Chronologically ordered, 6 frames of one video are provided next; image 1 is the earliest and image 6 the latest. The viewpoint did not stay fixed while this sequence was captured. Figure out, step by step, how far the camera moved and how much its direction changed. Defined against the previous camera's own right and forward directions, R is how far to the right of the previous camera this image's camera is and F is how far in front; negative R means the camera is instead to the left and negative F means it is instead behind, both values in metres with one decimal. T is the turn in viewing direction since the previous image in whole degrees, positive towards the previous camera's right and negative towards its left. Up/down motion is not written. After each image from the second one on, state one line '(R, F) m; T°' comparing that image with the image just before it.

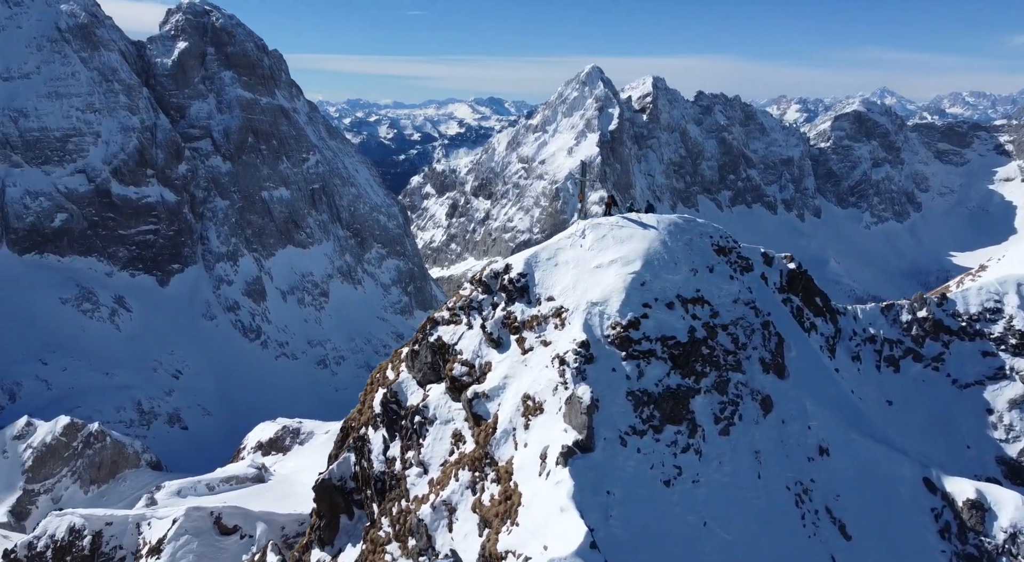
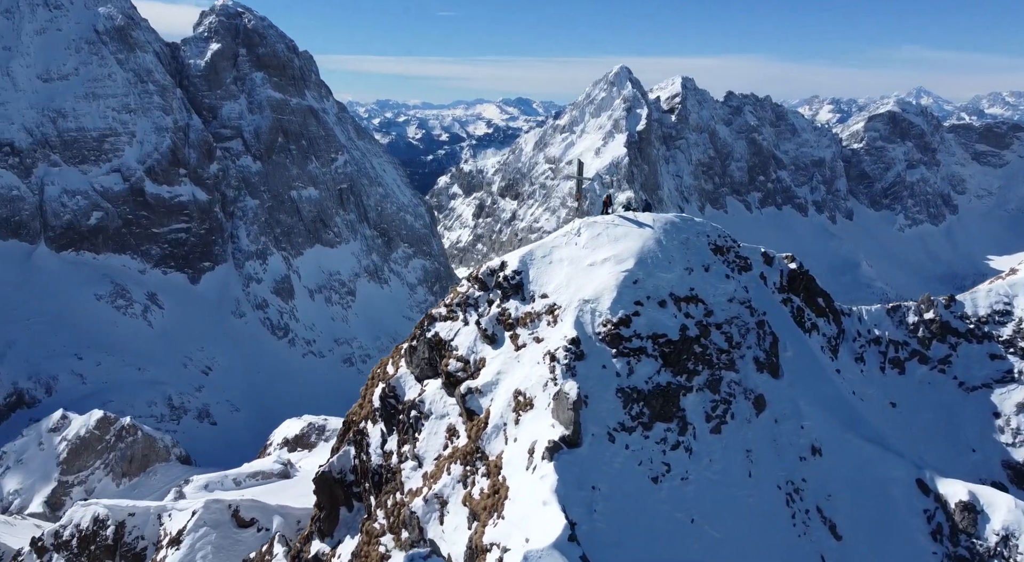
(+1.7, -0.5) m; -2°
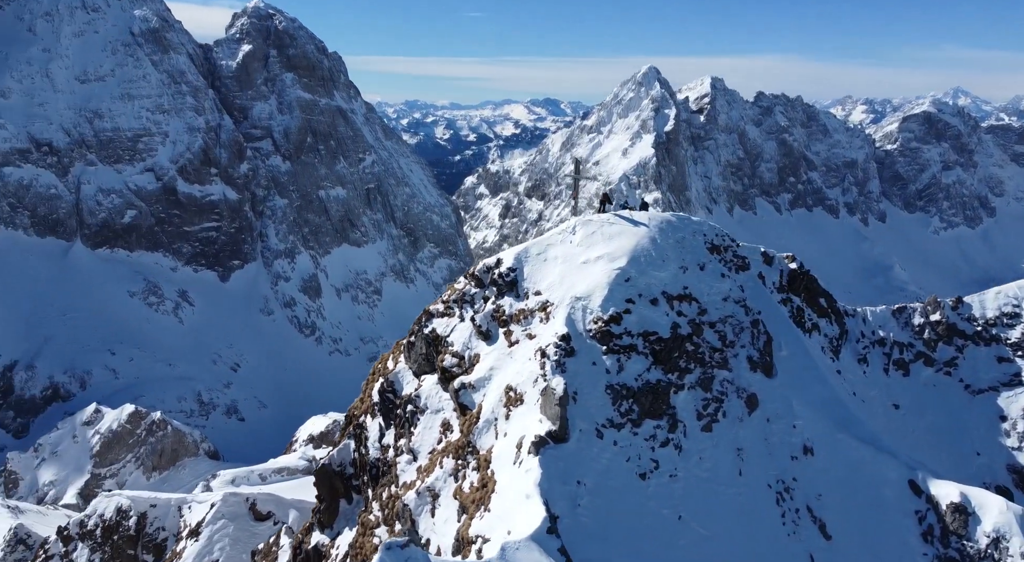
(+1.7, -0.5) m; -2°
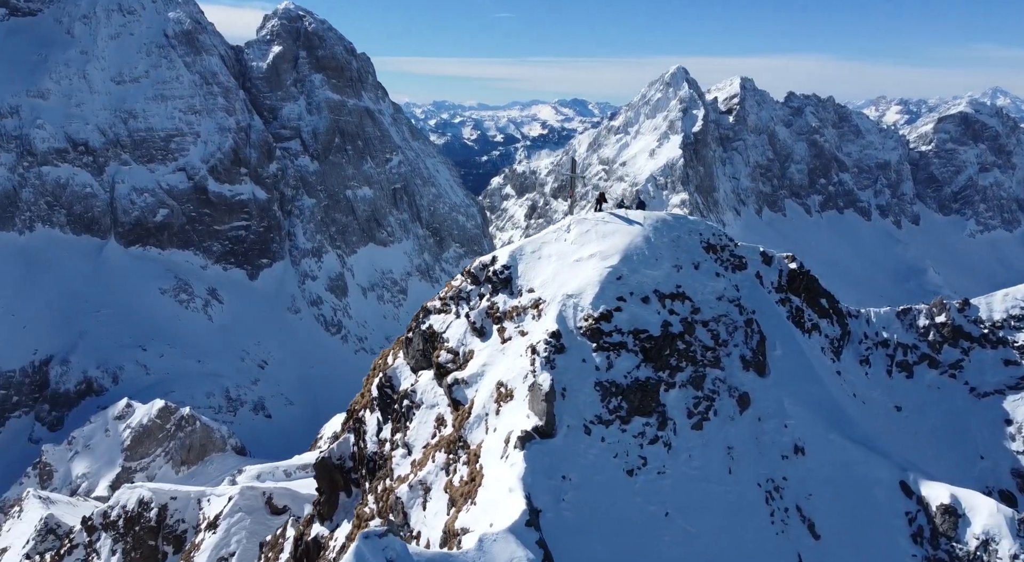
(+1.7, -0.5) m; -2°
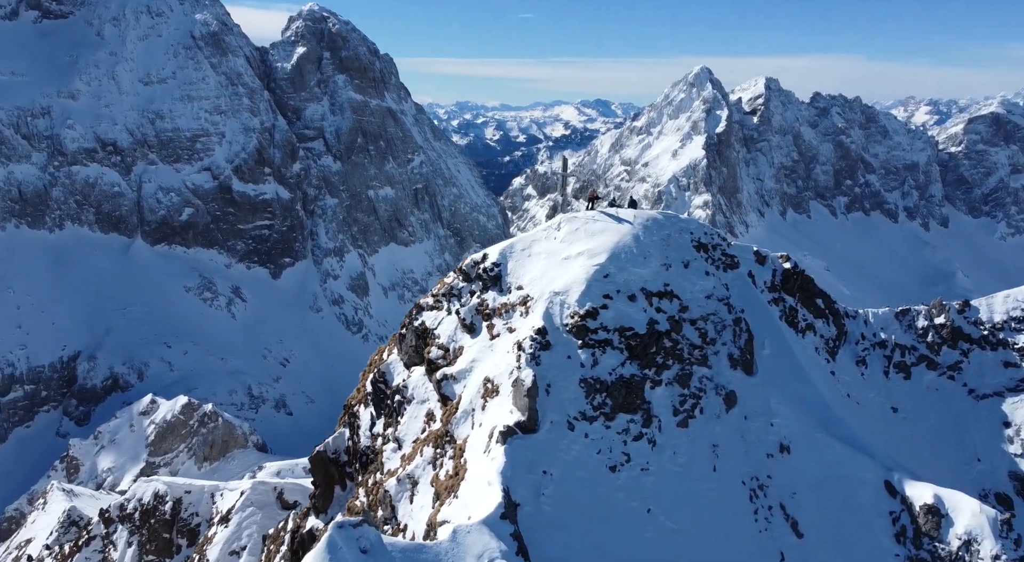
(+1.7, -0.4) m; -1°
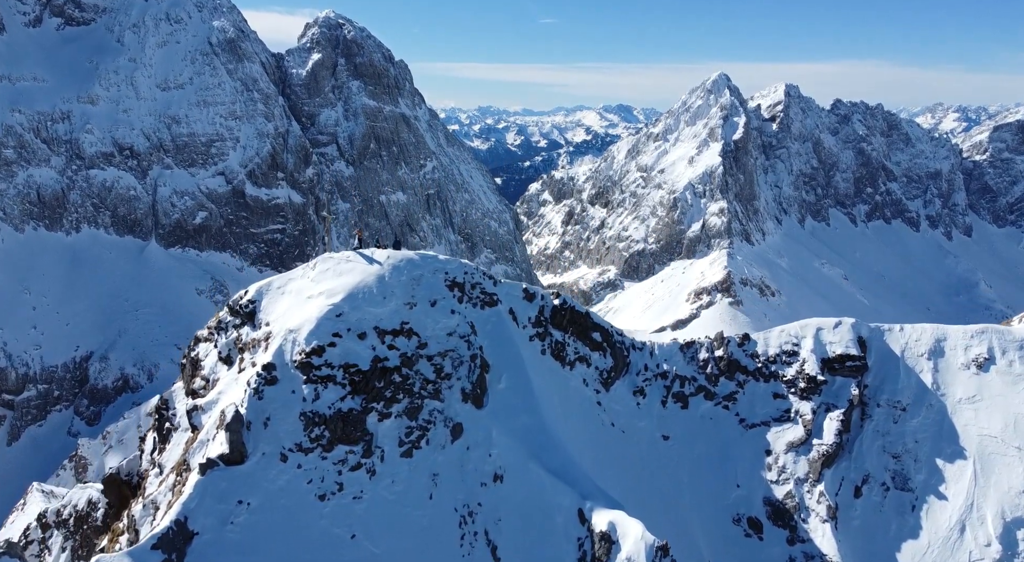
(+15.4, -3.1) m; +1°
